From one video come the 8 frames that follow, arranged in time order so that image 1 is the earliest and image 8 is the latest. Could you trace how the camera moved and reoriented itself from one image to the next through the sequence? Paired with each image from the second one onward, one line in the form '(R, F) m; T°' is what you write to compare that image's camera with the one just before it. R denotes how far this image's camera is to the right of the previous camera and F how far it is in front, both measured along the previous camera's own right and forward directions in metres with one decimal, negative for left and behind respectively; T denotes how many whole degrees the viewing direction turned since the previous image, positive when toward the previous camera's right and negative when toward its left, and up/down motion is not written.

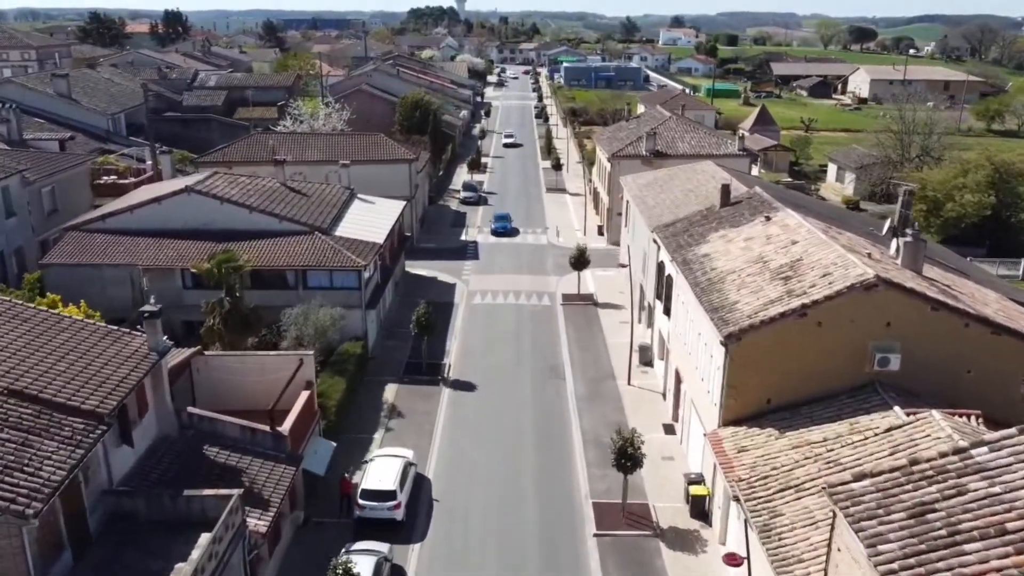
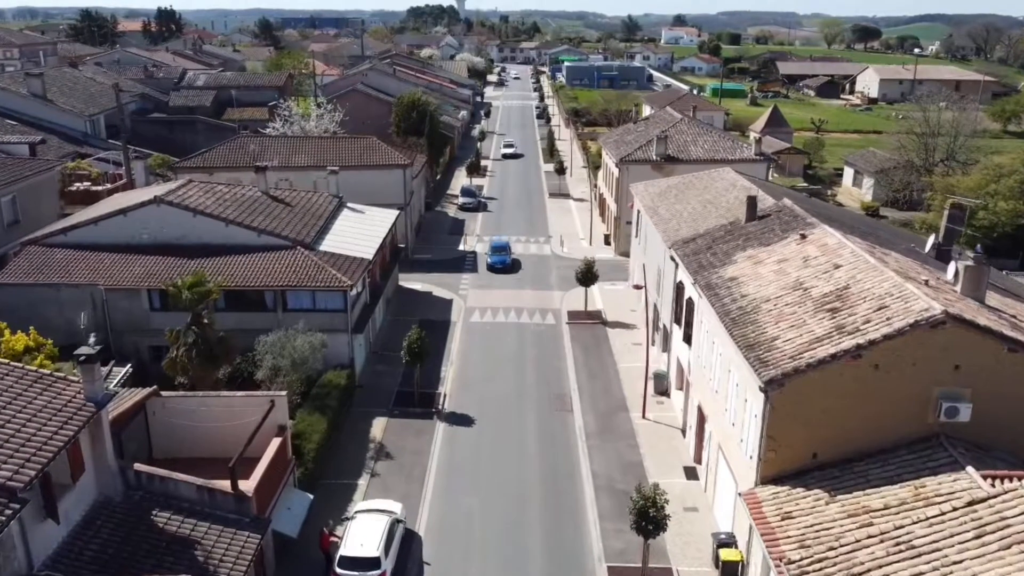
(-0.1, +3.0) m; 0°
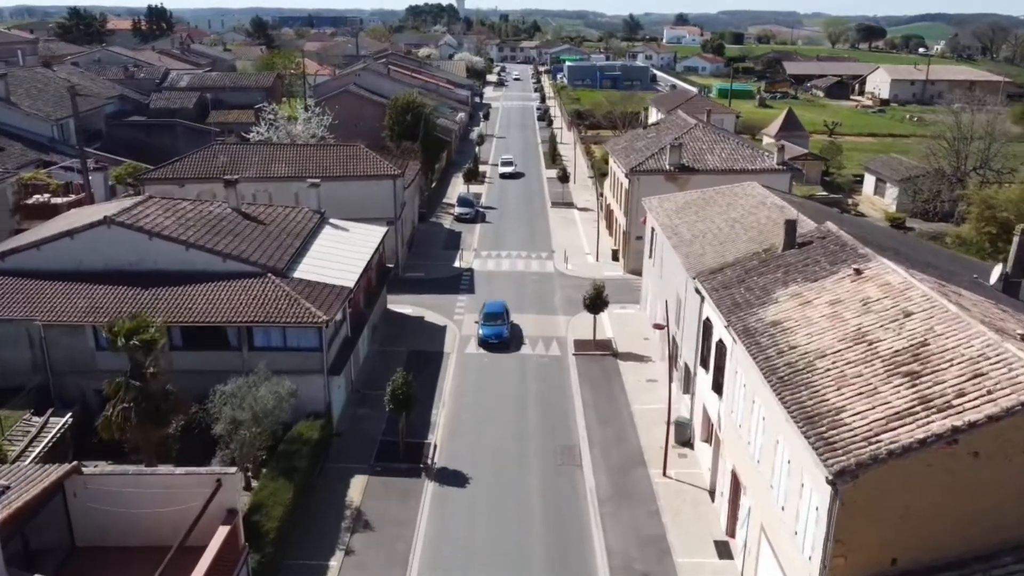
(0.0, +3.6) m; 0°
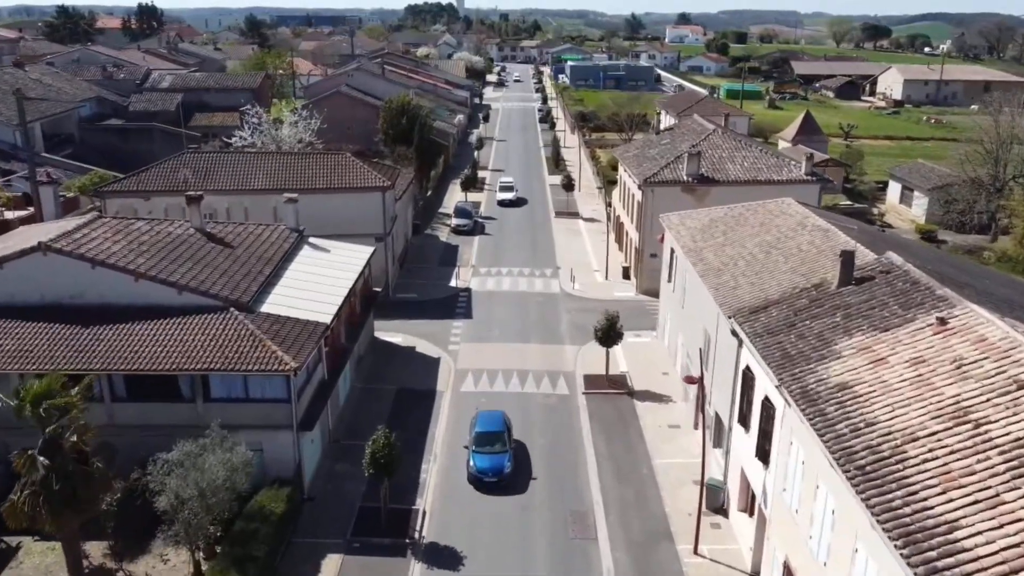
(-0.1, +3.7) m; 0°
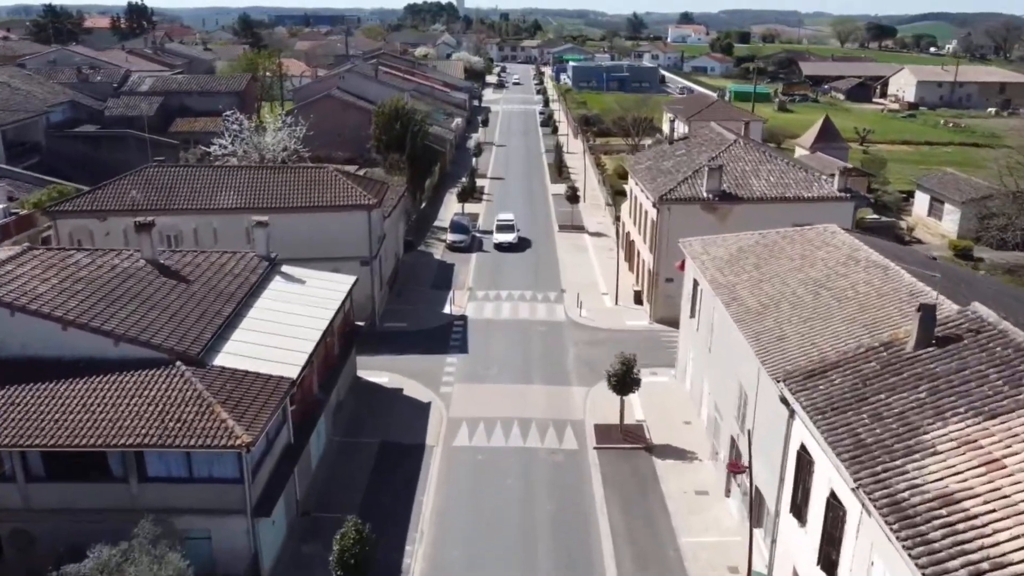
(0.0, +3.6) m; 0°
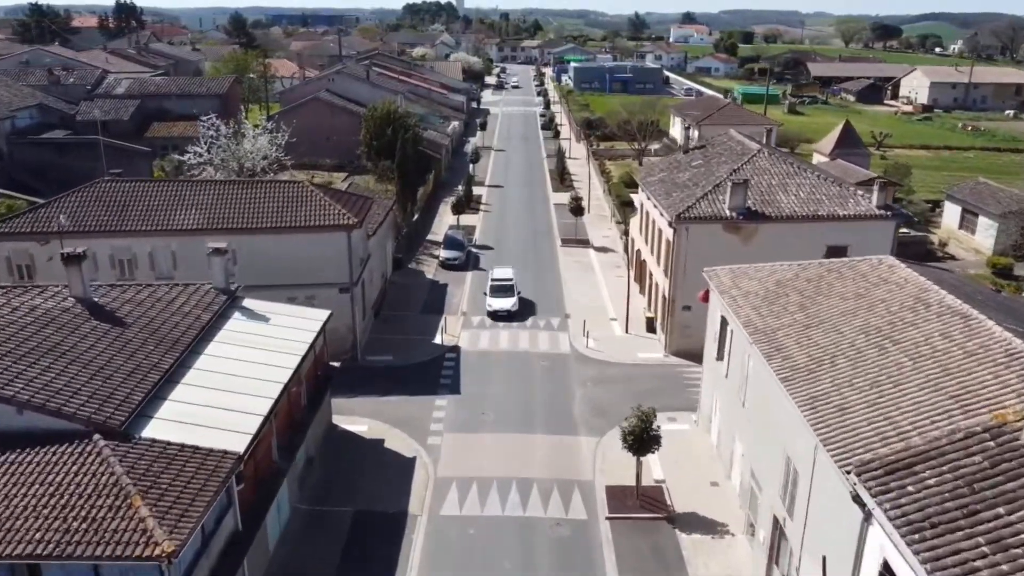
(+0.1, +3.6) m; 0°
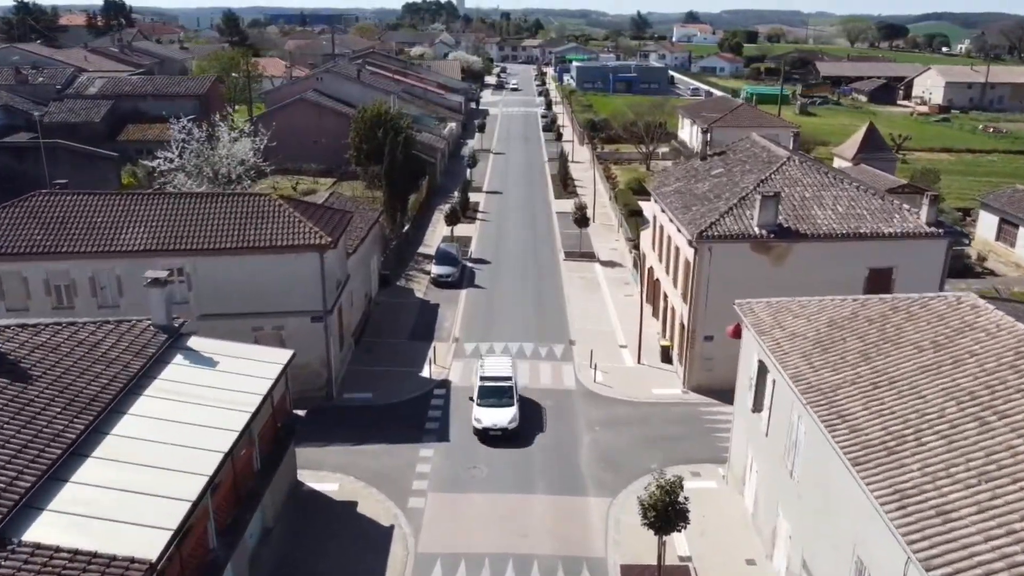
(+0.1, +3.7) m; 0°
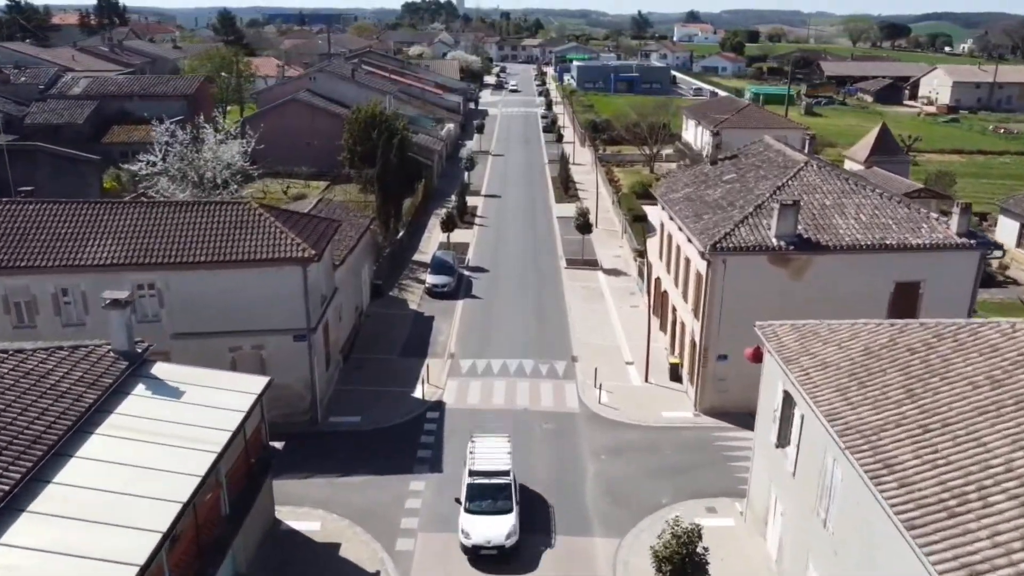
(0.0, +1.8) m; 0°
